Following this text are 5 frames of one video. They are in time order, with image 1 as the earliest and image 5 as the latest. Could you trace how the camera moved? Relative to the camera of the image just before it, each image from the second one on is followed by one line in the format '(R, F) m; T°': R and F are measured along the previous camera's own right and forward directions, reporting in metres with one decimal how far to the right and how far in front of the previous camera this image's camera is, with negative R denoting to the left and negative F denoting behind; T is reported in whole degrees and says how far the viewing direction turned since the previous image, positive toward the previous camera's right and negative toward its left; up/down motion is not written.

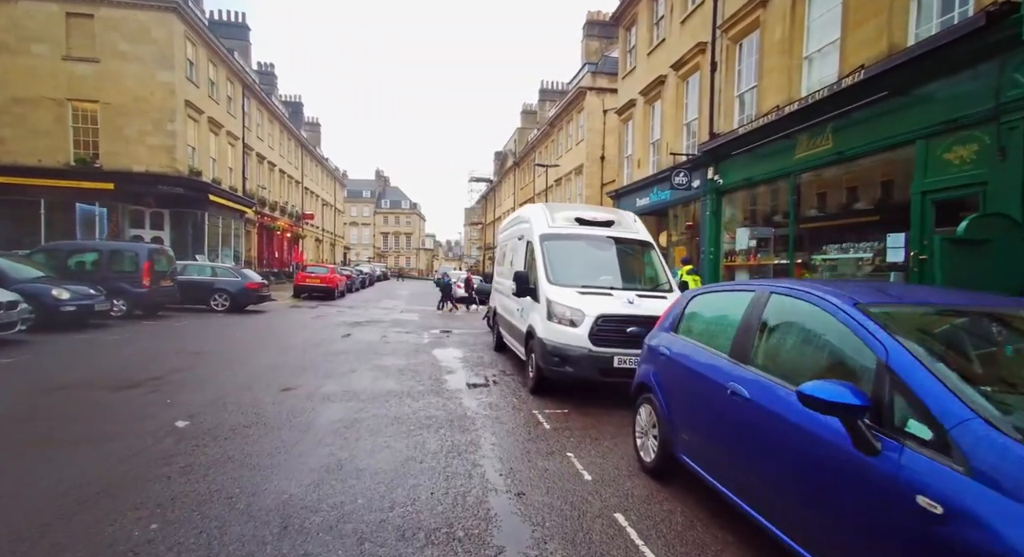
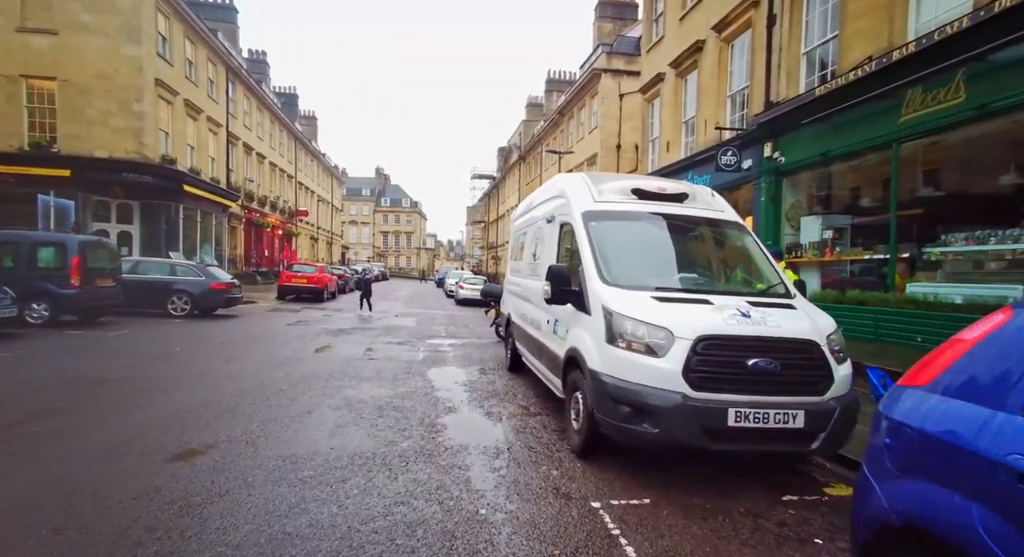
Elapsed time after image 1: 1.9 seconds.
(-0.3, +2.3) m; 0°
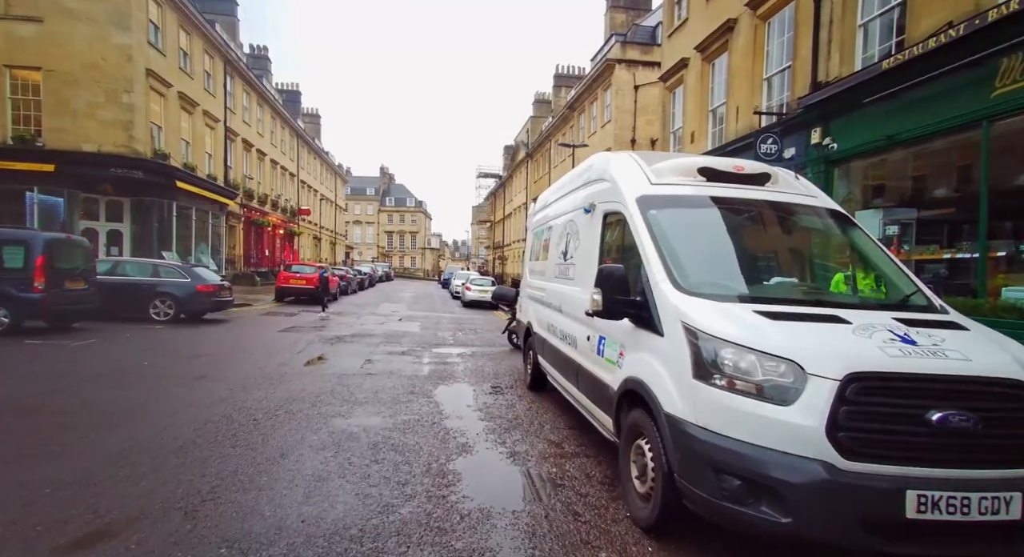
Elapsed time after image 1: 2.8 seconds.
(-0.2, +1.2) m; -1°
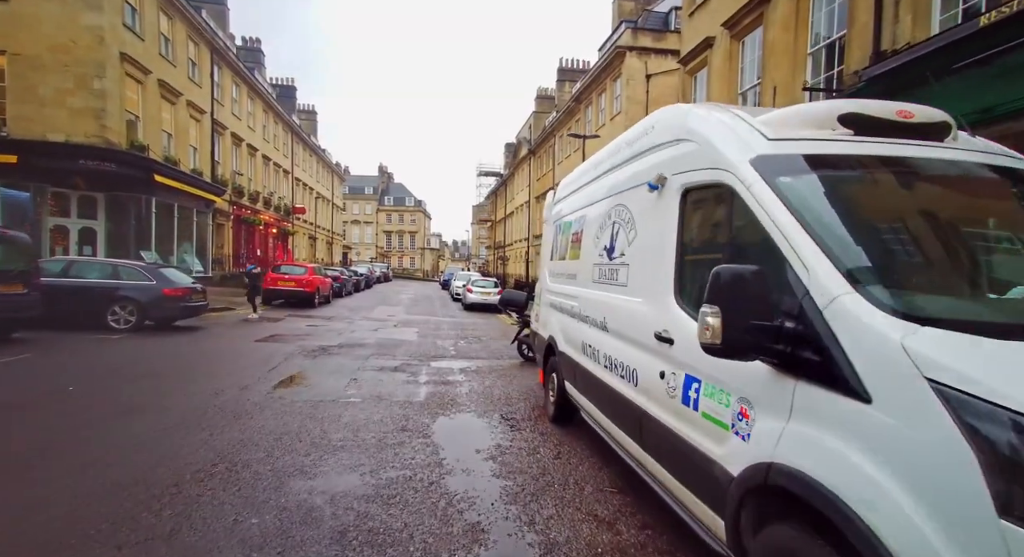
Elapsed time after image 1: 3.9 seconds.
(-0.2, +1.4) m; 0°
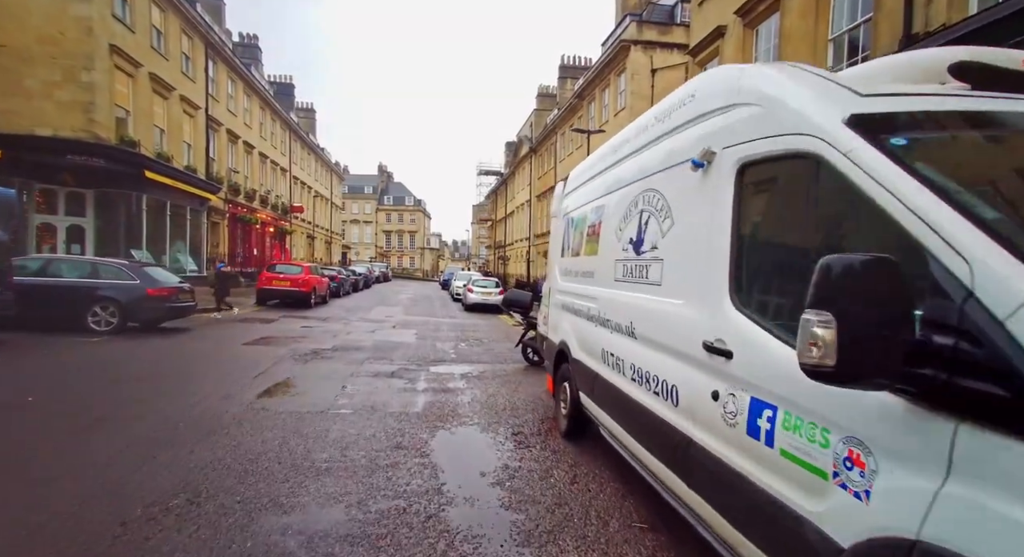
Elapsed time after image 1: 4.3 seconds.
(-0.1, +0.6) m; 0°
